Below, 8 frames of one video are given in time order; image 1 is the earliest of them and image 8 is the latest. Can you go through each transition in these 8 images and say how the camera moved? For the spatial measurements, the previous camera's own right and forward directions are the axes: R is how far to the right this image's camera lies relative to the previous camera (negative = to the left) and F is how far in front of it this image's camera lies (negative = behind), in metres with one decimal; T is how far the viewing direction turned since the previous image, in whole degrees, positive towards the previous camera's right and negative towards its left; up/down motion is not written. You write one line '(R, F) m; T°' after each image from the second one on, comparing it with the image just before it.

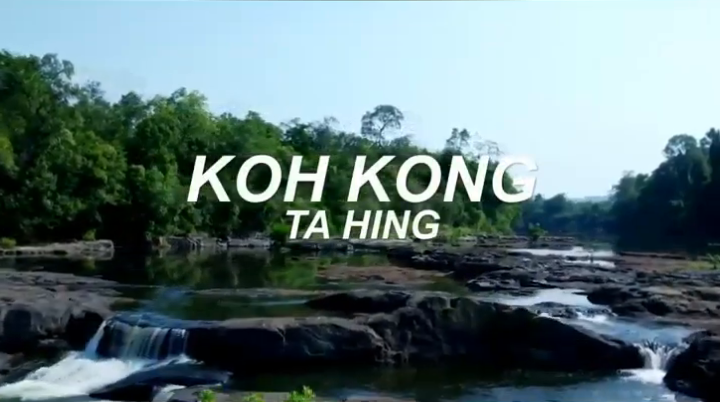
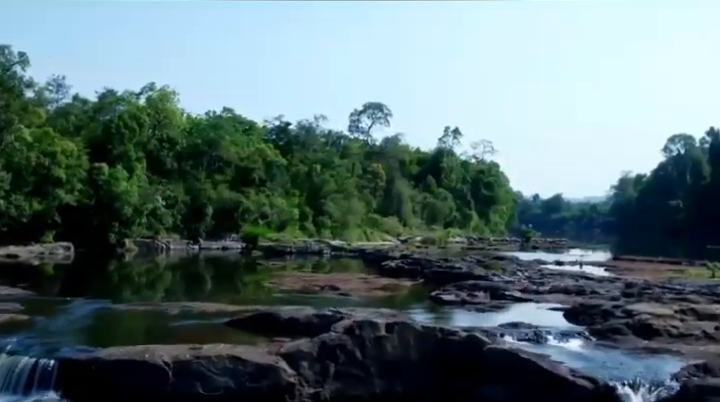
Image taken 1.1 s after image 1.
(+1.7, +3.2) m; 0°
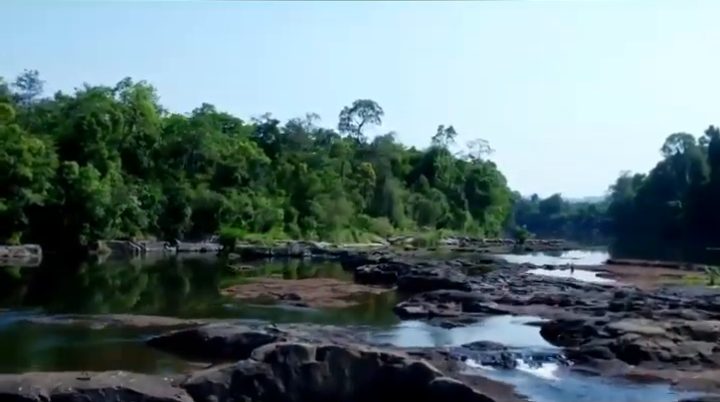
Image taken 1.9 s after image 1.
(+1.2, +2.3) m; 0°
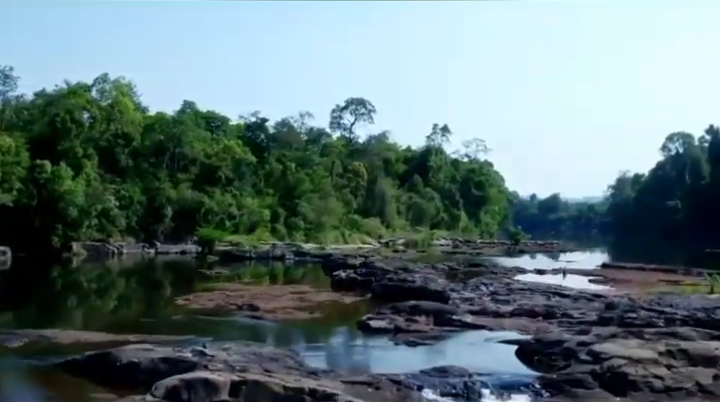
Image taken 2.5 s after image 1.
(+1.1, +2.1) m; 0°
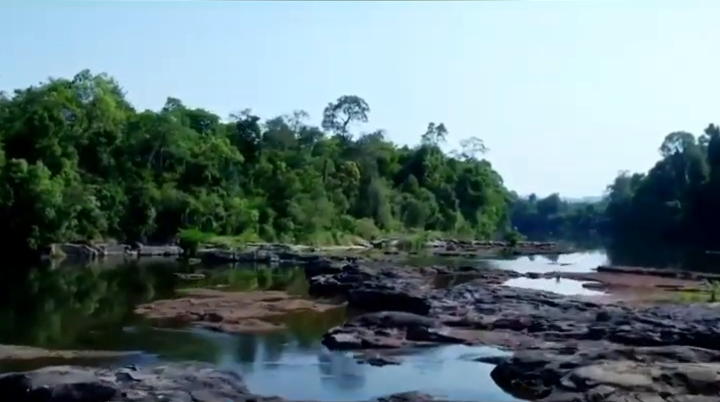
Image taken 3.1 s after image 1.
(+0.8, +1.6) m; 0°
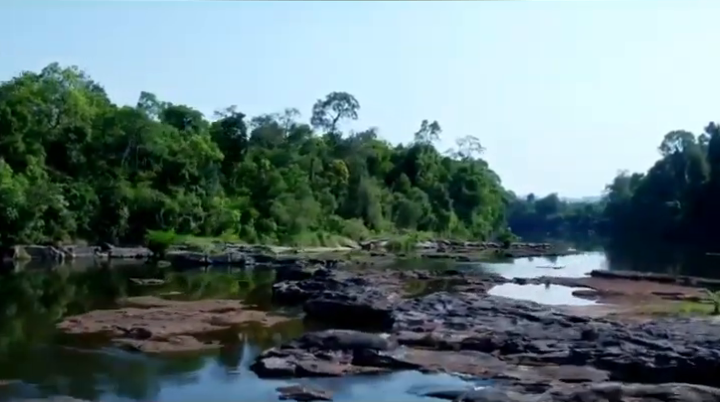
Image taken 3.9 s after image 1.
(+1.2, +2.6) m; 0°
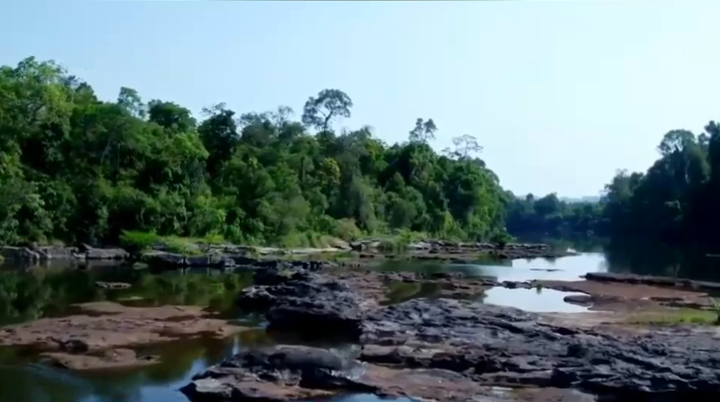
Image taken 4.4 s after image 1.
(+0.9, +1.8) m; 0°
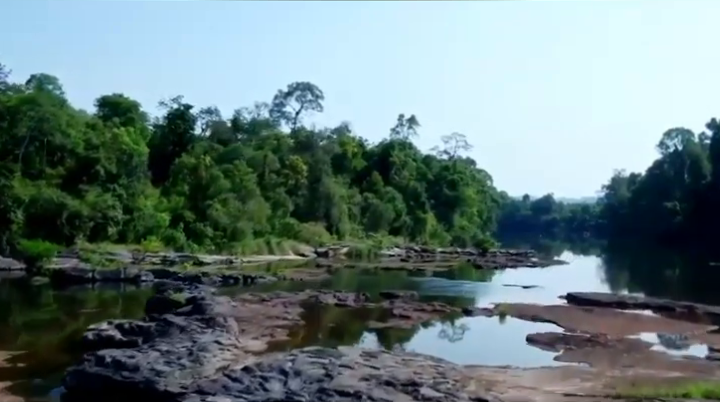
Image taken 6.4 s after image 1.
(+2.9, +6.3) m; 0°
